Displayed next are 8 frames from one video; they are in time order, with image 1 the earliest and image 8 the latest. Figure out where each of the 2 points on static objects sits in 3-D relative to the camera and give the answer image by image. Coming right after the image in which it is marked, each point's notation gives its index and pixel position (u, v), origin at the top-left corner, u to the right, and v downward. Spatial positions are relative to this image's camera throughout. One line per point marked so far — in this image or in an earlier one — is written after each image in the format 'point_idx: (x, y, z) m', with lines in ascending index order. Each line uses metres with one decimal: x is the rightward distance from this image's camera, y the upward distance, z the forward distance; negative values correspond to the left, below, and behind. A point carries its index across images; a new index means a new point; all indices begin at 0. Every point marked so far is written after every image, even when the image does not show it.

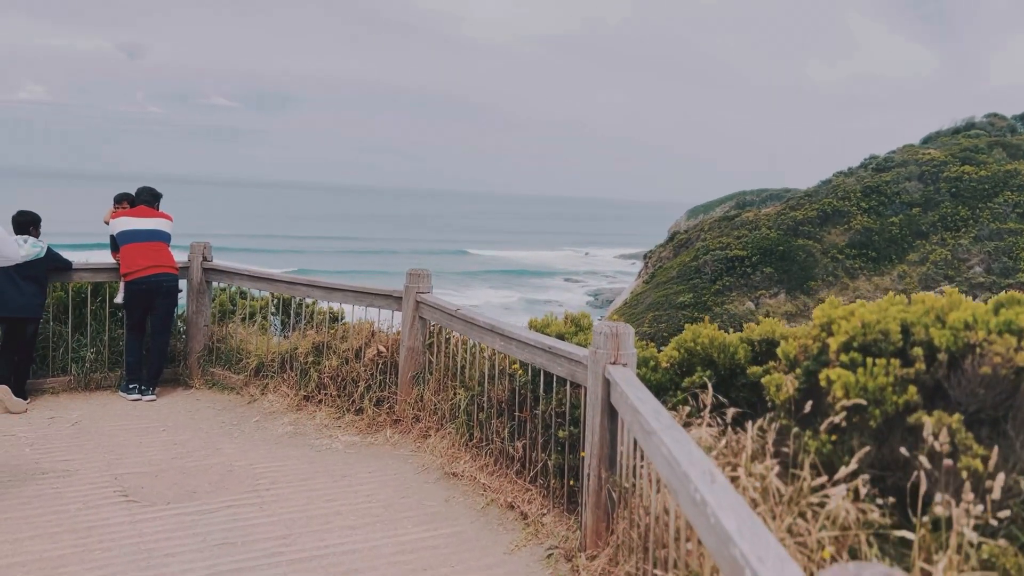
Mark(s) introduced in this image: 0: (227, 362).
0: (-2.8, -0.7, +8.5) m
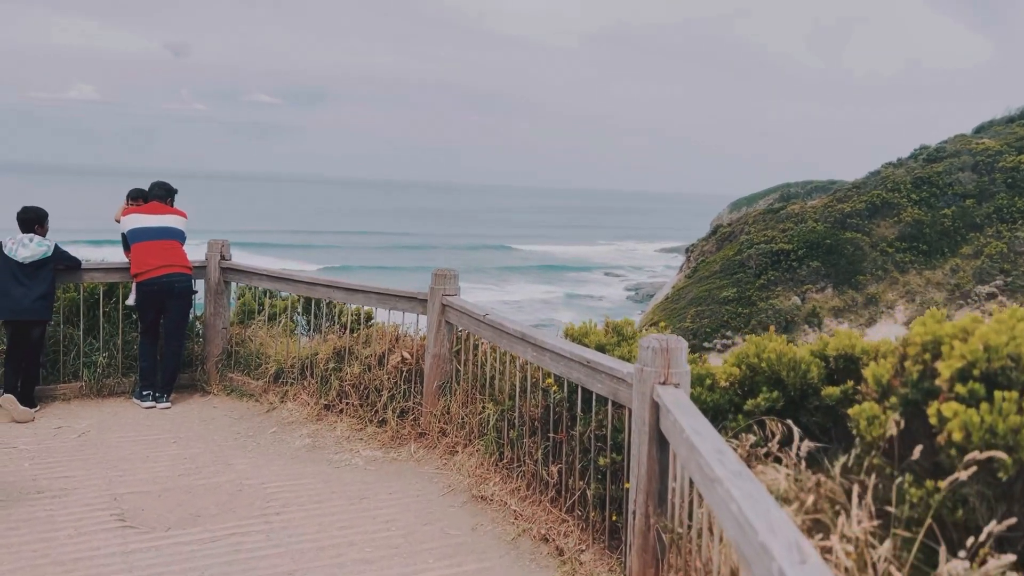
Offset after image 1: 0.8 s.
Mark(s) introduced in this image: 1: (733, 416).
0: (-2.5, -0.7, +8.0) m
1: (+1.0, -0.6, +3.8) m
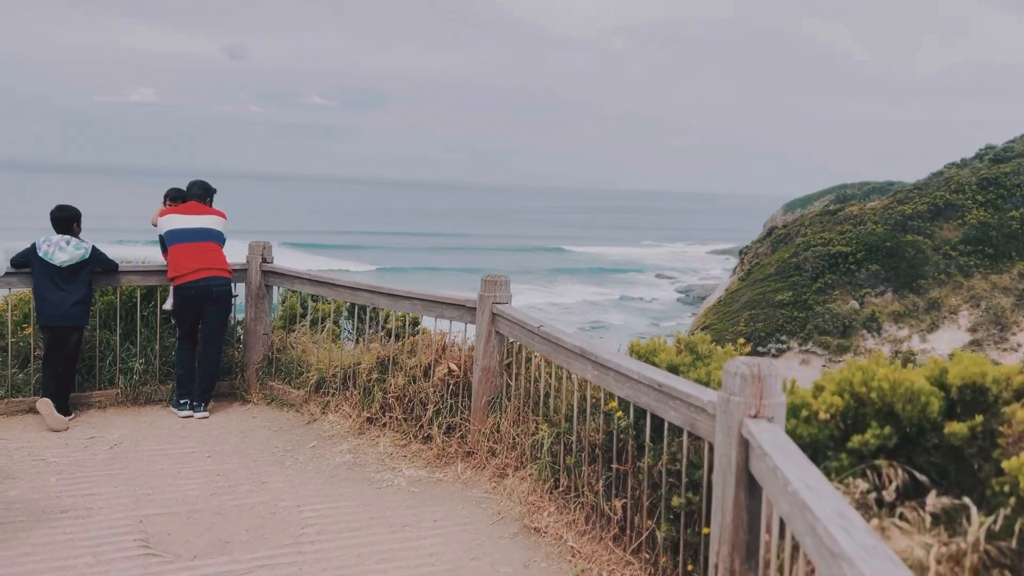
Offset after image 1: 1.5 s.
0: (-2.0, -0.8, +7.7) m
1: (+1.2, -0.6, +3.3) m
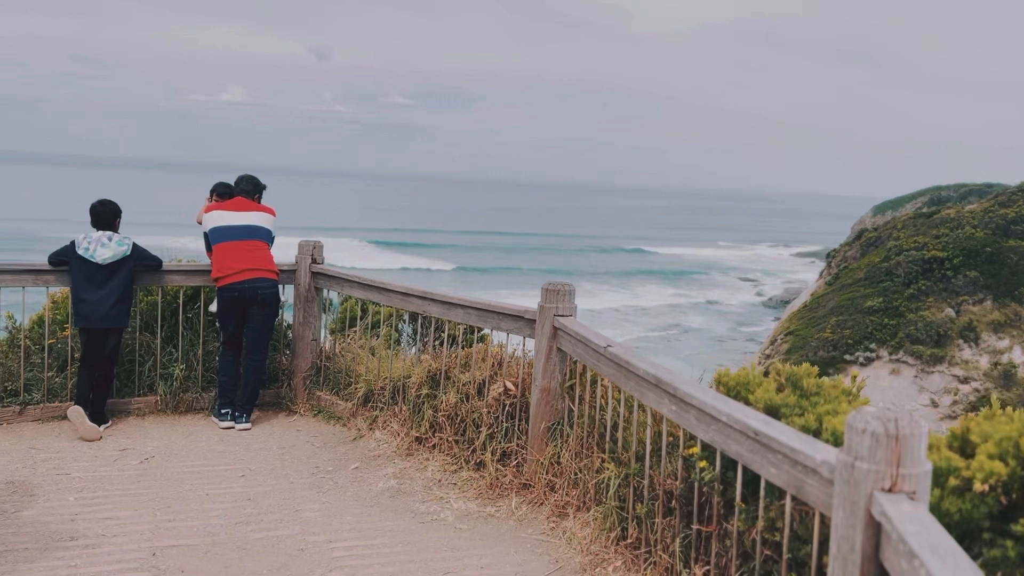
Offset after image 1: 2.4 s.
0: (-1.4, -0.8, +7.1) m
1: (+1.4, -0.7, +2.4) m
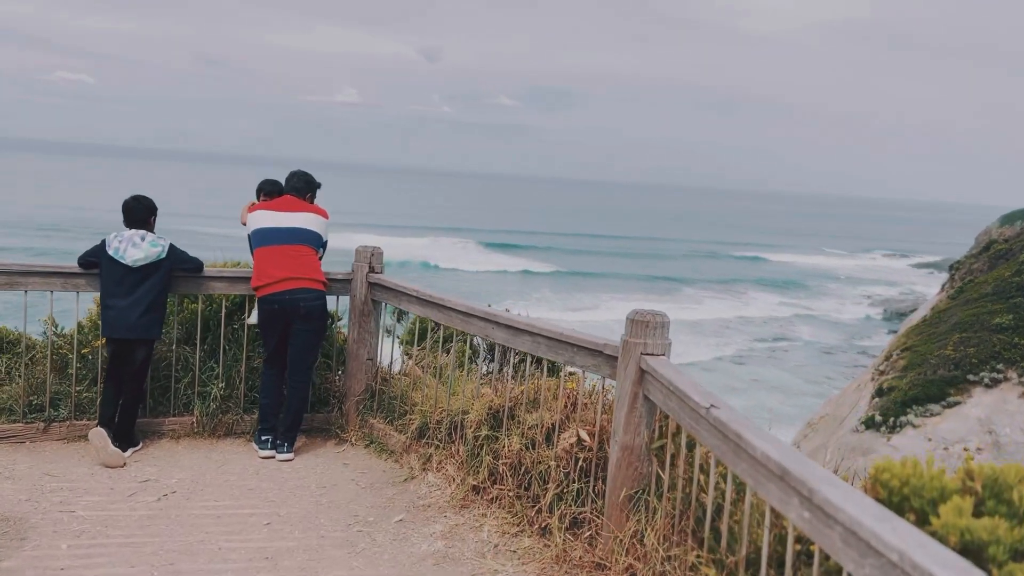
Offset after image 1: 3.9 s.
0: (-0.9, -0.9, +6.2) m
1: (+1.4, -0.9, +1.2) m
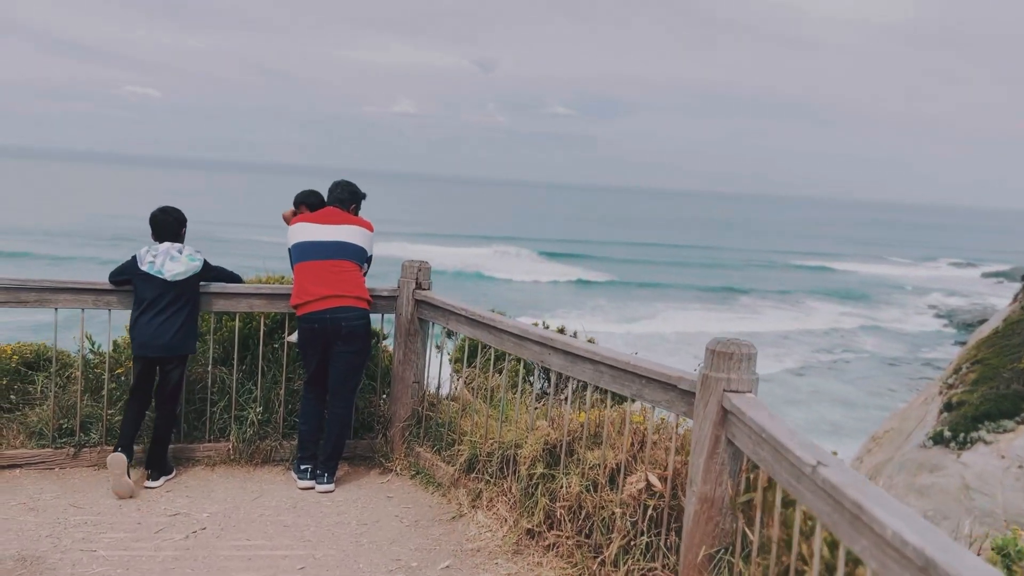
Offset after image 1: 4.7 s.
0: (-0.5, -1.0, +5.7) m
1: (+1.5, -0.9, +0.6) m
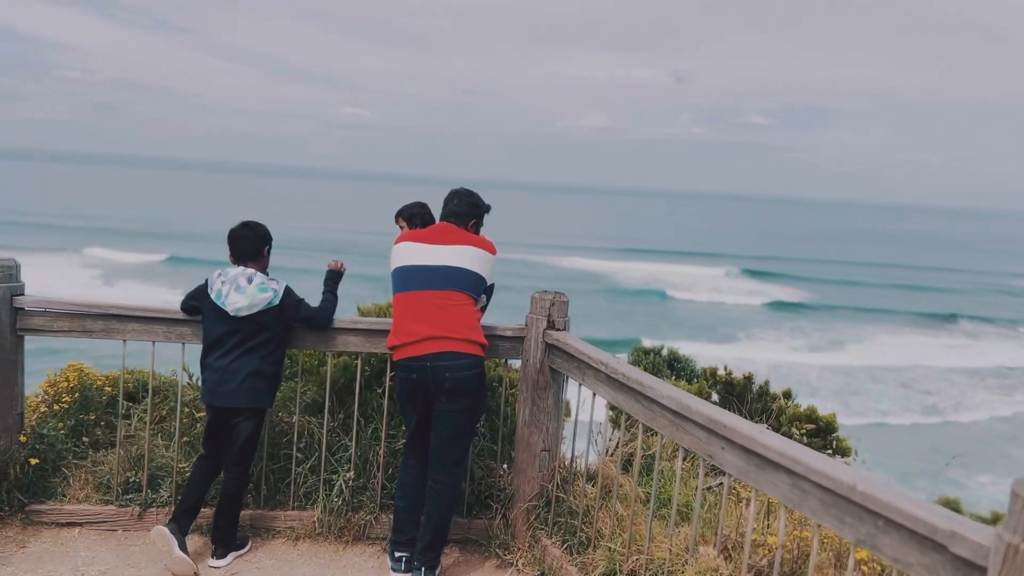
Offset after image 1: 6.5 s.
0: (+0.3, -1.2, +4.3) m
1: (+1.1, -1.1, -1.1) m
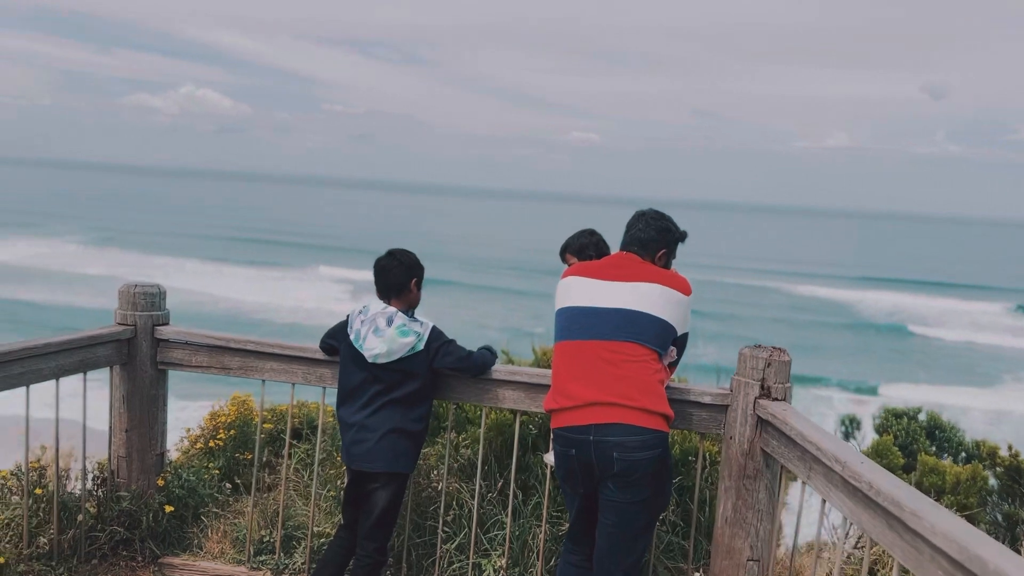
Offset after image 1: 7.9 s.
0: (+1.0, -1.4, +3.1) m
1: (+0.4, -1.2, -2.3) m
